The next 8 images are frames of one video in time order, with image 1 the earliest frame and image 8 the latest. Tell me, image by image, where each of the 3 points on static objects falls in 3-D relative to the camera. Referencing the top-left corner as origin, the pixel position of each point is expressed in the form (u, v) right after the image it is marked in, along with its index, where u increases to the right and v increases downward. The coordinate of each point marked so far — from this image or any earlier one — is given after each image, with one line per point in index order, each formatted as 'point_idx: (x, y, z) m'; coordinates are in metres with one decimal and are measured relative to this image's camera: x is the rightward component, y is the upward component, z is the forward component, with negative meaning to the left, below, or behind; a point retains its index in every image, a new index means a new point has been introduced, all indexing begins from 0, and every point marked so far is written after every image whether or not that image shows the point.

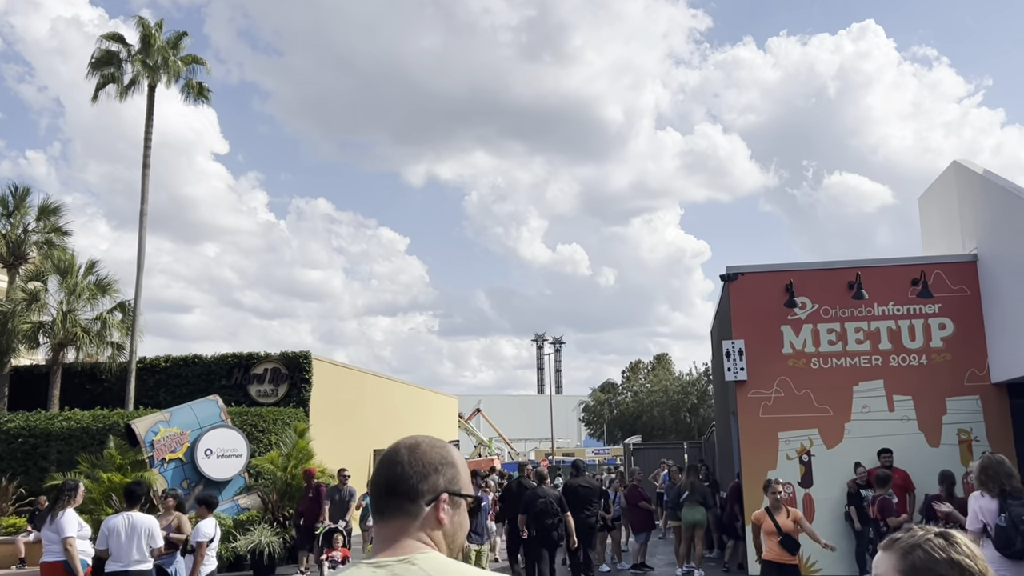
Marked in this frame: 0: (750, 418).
0: (+3.4, -1.9, +13.4) m
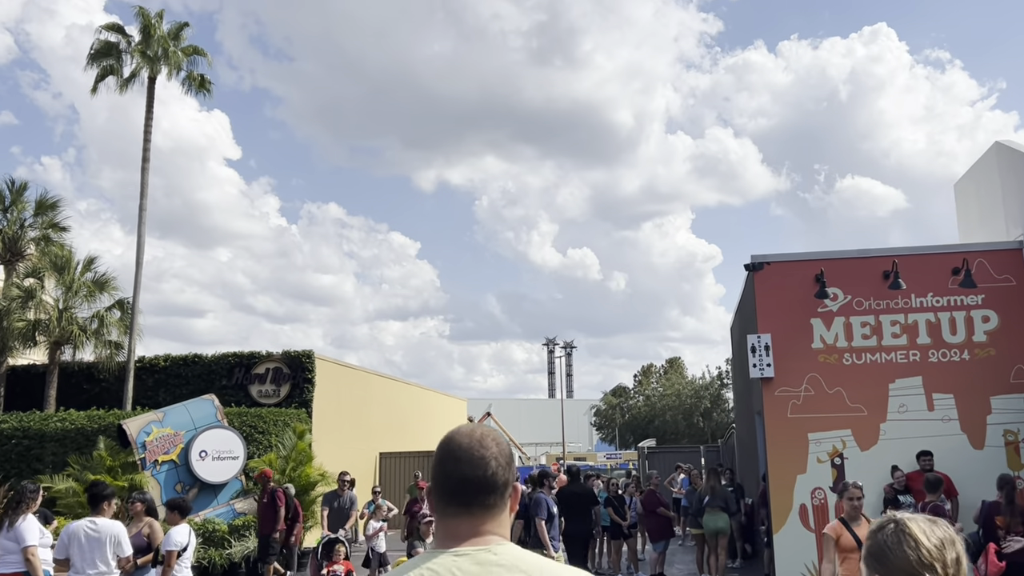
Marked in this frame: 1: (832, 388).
0: (+3.6, -1.8, +12.5) m
1: (+4.3, -1.4, +12.5) m
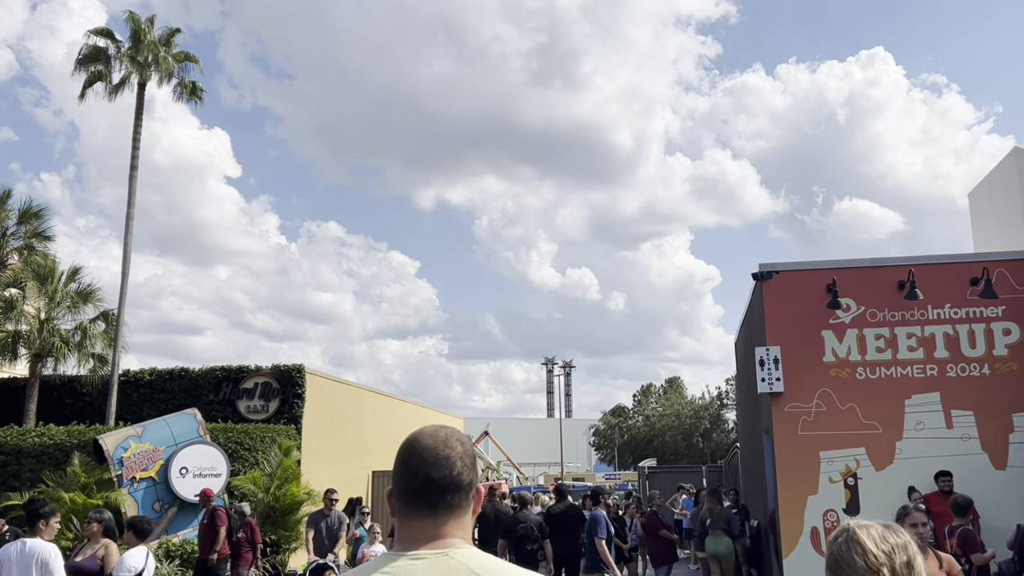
0: (+3.5, -1.9, +11.8) m
1: (+4.2, -1.5, +11.8) m
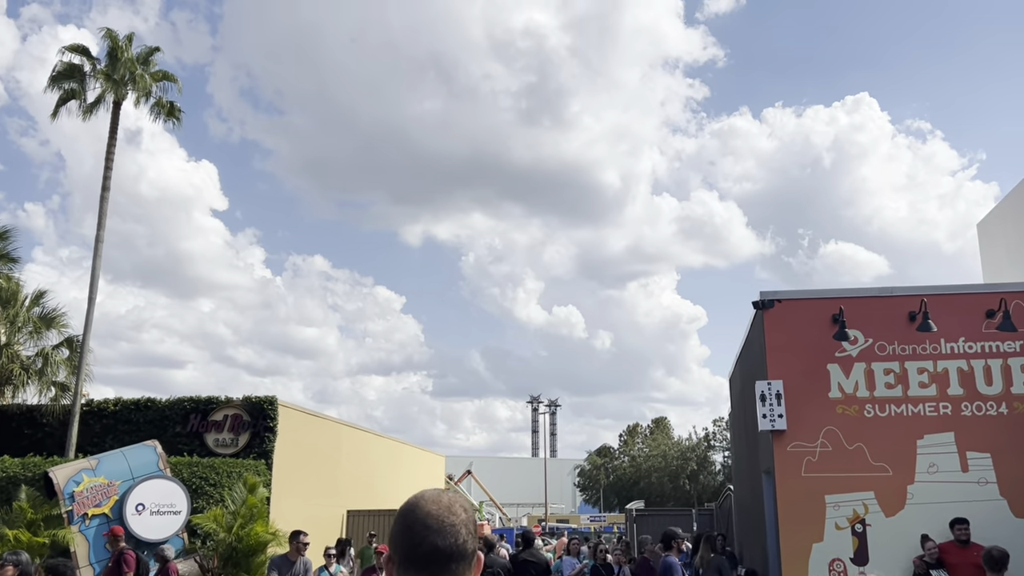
0: (+3.3, -2.2, +10.9) m
1: (+4.0, -1.8, +10.9) m
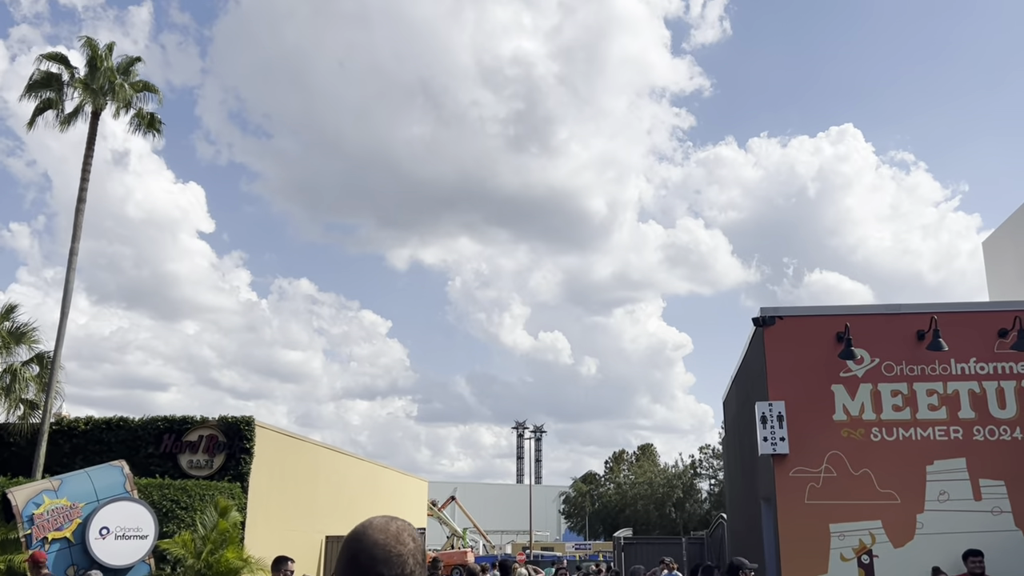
0: (+3.1, -2.4, +10.3) m
1: (+3.9, -2.0, +10.3) m
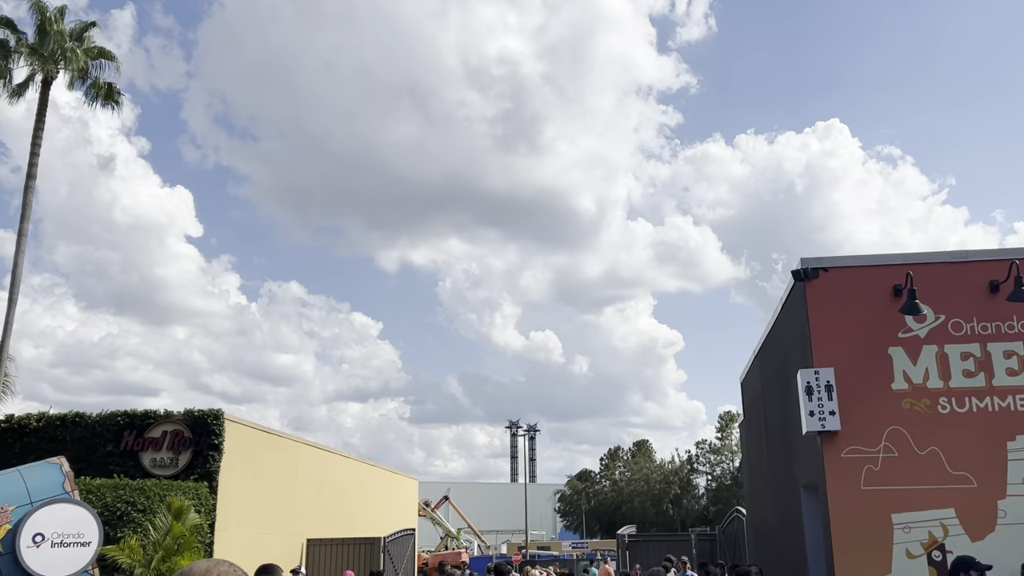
0: (+3.1, -1.9, +8.6) m
1: (+3.8, -1.5, +8.6) m
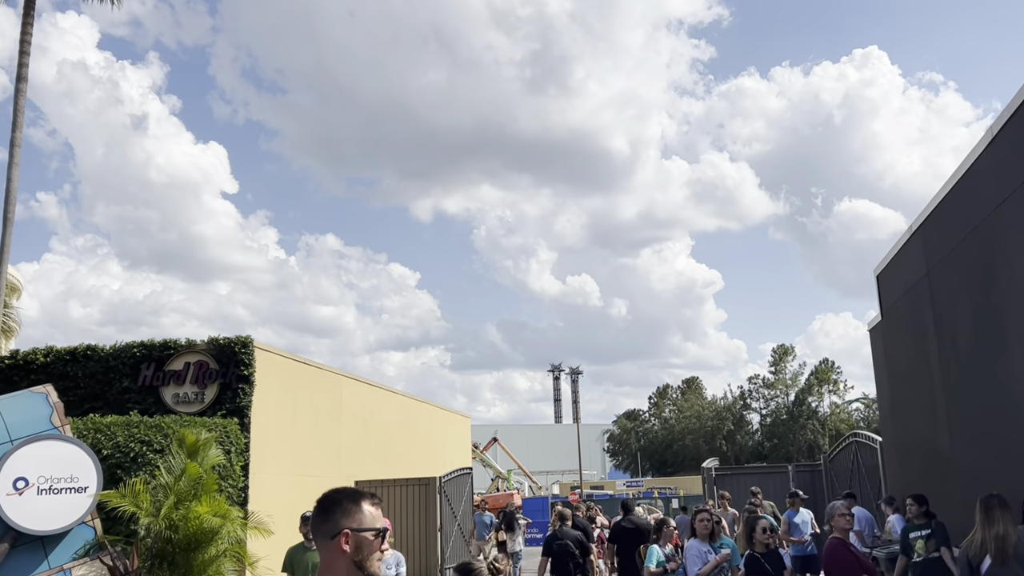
0: (+4.0, -0.6, +5.8) m
1: (+4.7, -0.1, +5.8) m
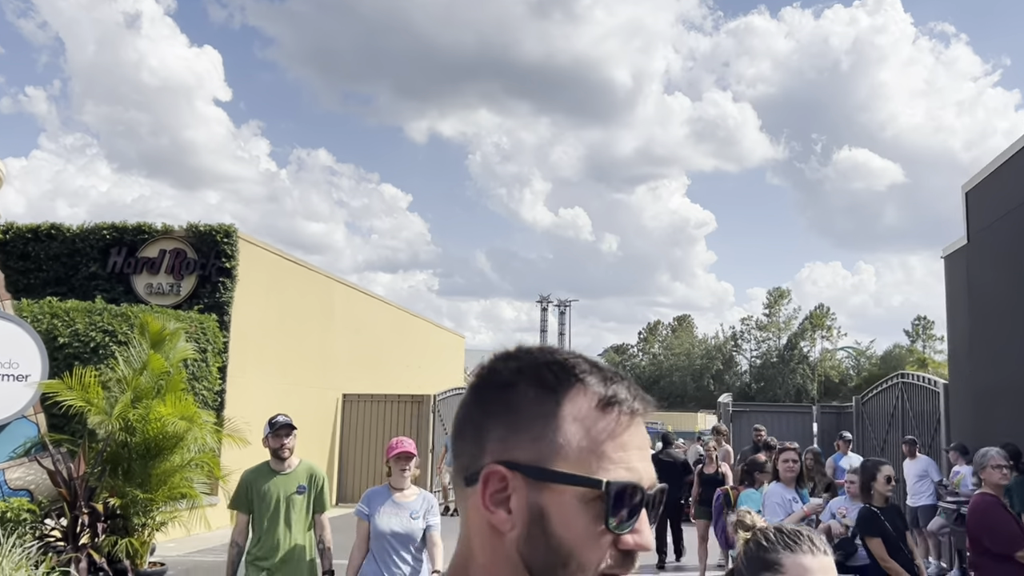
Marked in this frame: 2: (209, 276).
0: (+4.3, -0.1, +4.2) m
1: (+5.0, +0.3, +4.1) m
2: (-4.5, +0.2, +13.9) m
